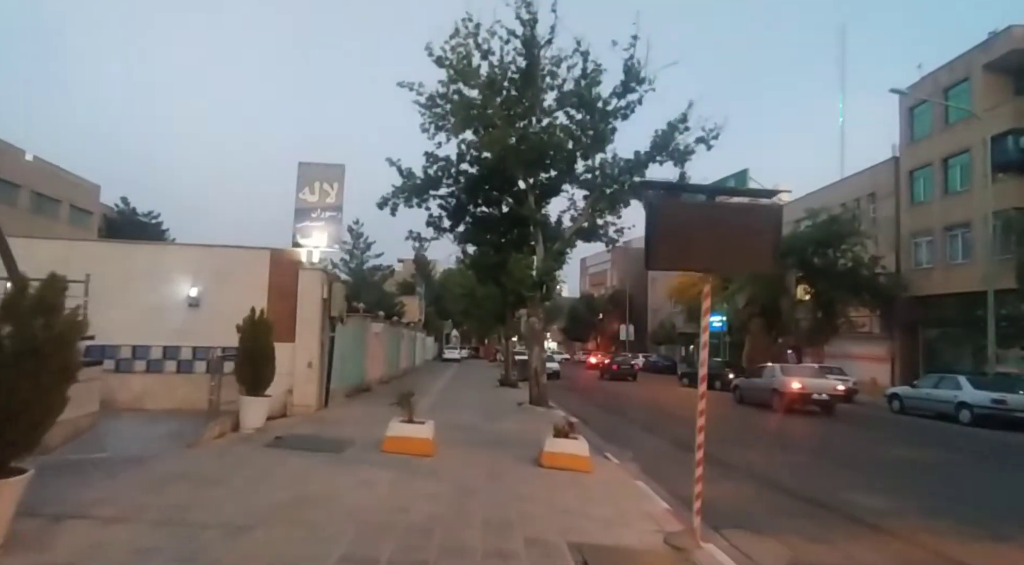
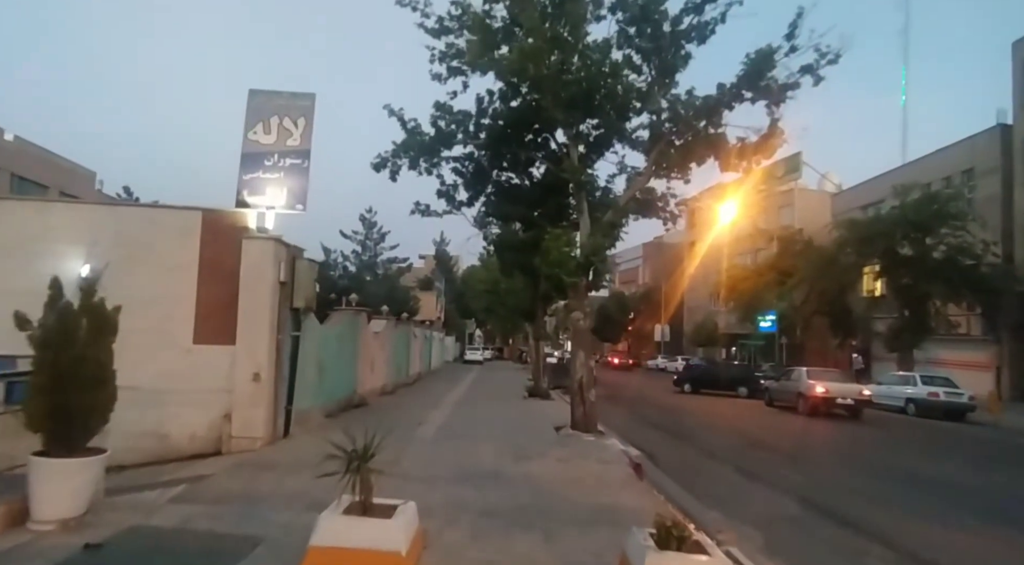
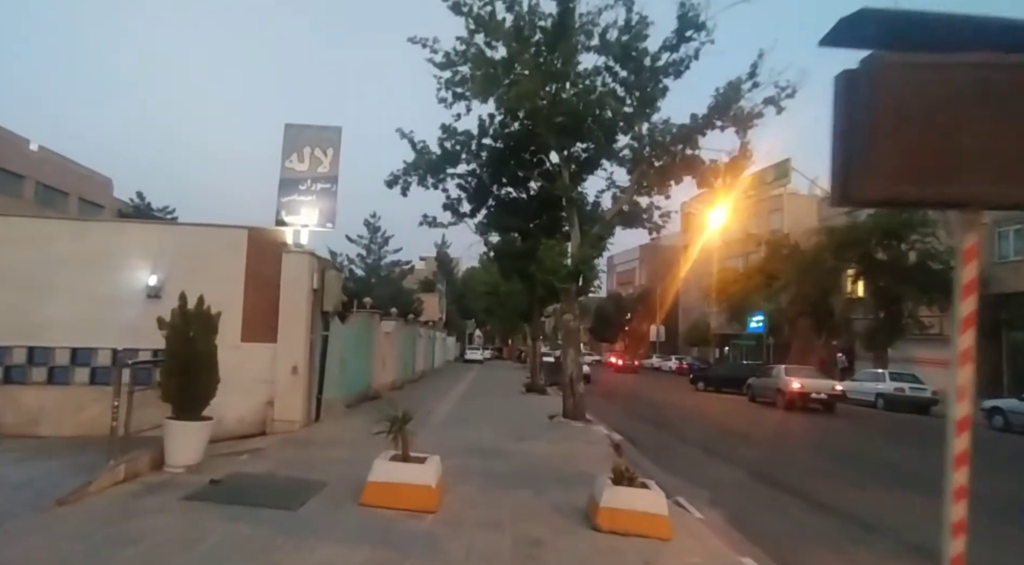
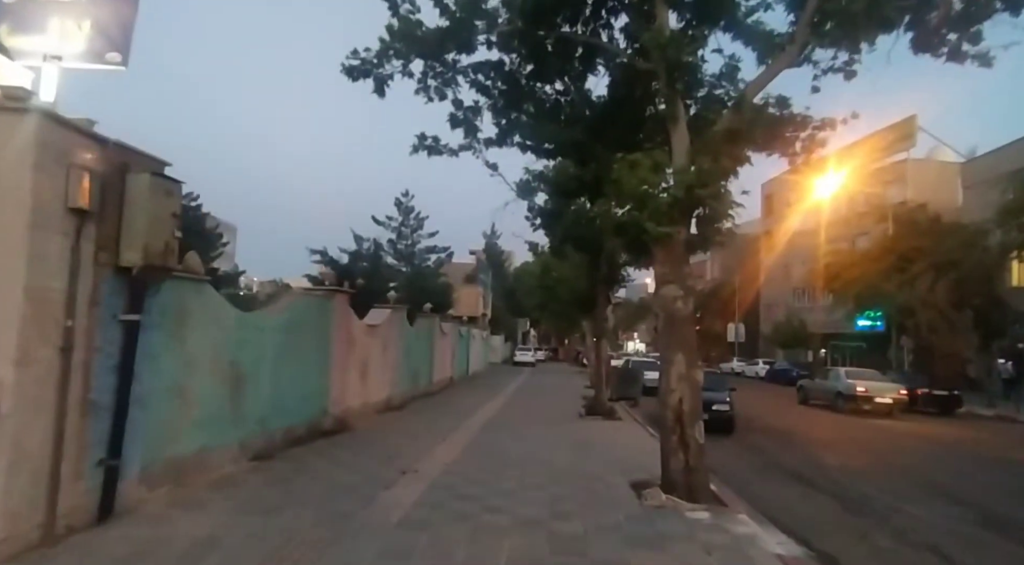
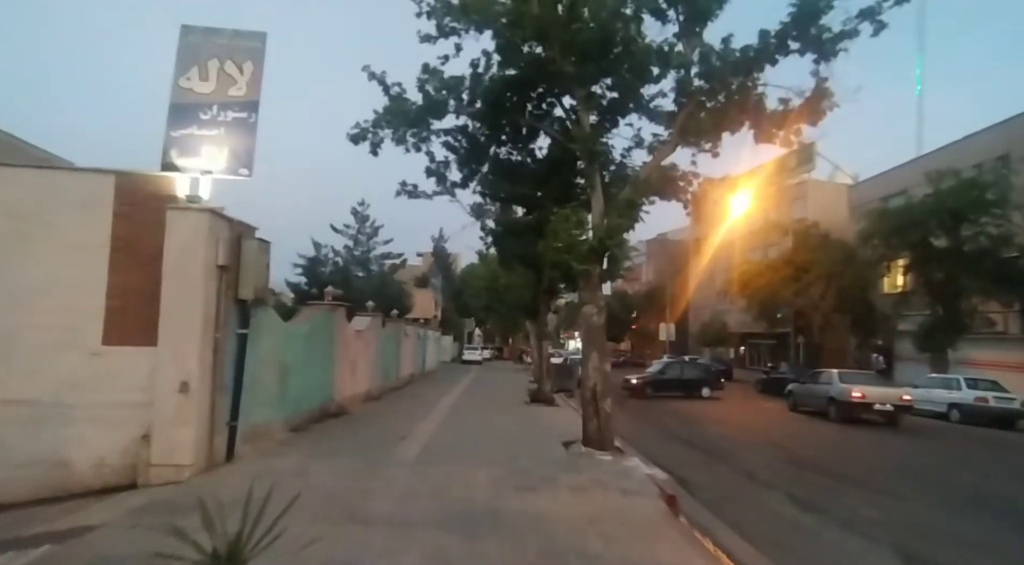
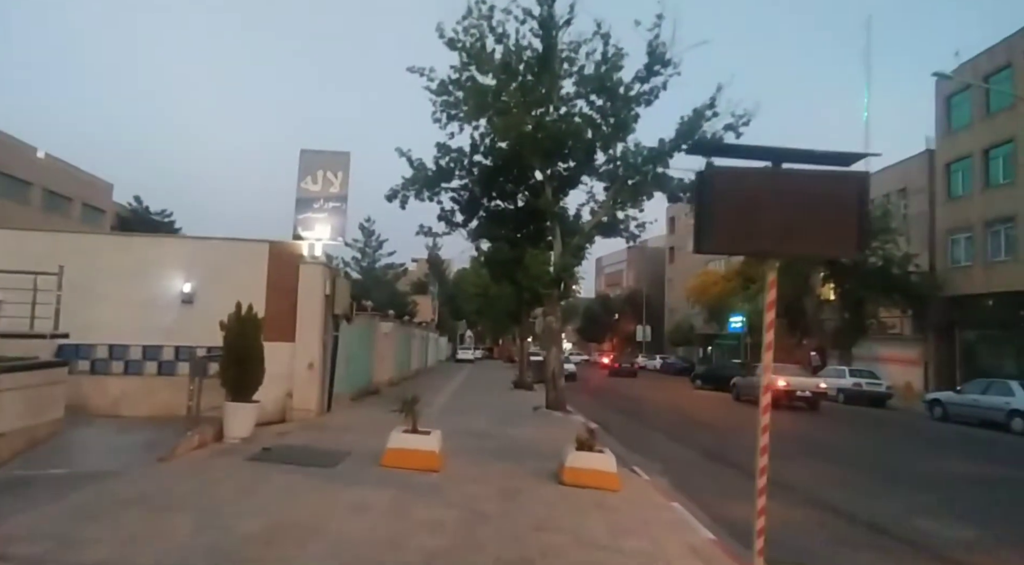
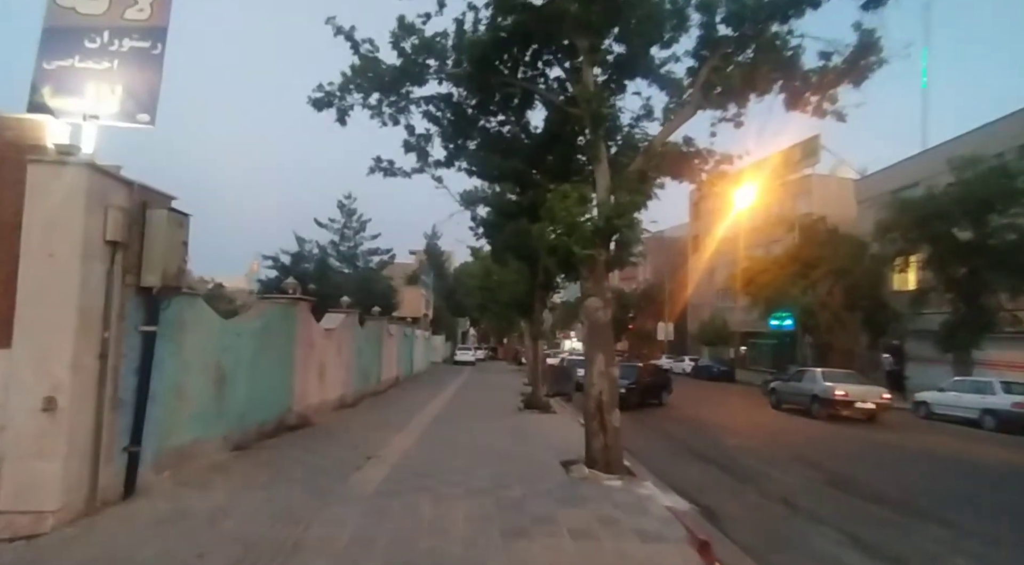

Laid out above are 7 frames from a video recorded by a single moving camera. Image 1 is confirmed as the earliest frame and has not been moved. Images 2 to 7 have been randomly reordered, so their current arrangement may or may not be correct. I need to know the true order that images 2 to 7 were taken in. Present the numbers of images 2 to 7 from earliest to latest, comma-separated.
6, 3, 2, 5, 7, 4
